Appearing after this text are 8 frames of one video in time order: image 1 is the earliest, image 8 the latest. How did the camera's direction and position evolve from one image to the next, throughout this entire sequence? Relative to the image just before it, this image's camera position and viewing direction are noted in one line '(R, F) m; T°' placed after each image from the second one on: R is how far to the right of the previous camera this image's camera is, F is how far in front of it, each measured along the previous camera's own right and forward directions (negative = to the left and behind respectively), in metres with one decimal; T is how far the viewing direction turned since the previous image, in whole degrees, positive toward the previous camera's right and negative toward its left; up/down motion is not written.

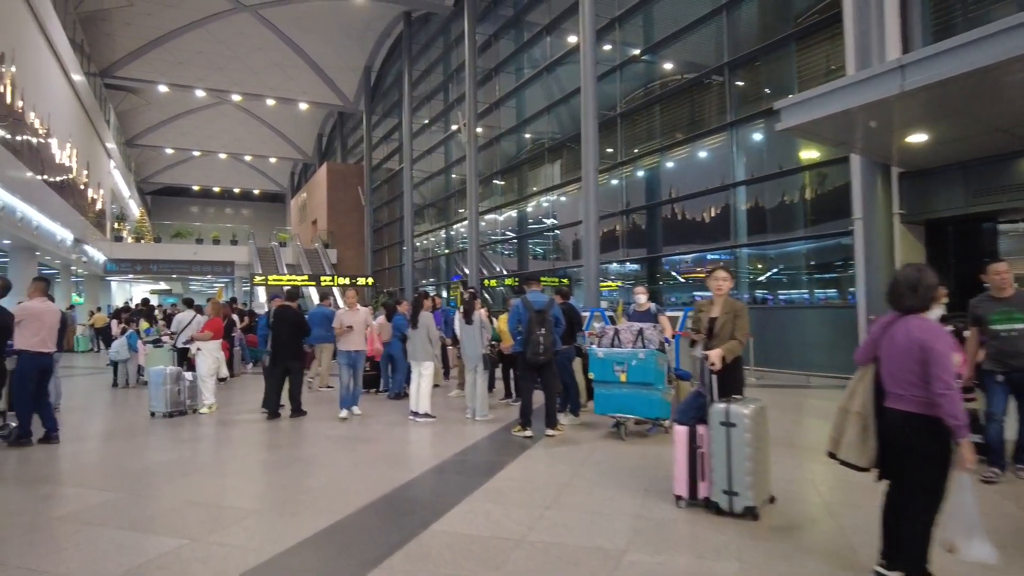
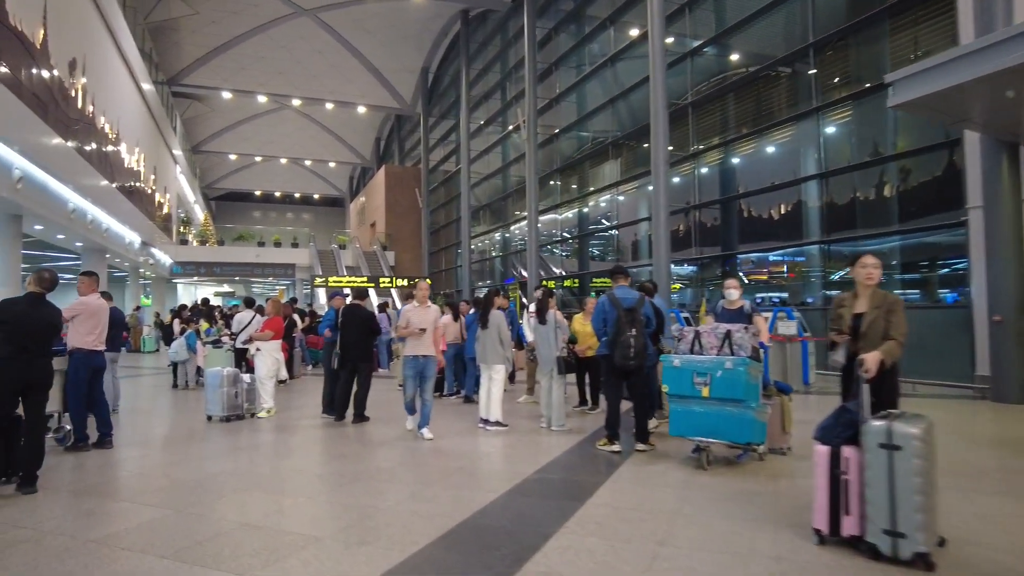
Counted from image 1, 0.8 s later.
(-0.2, +0.6) m; -5°
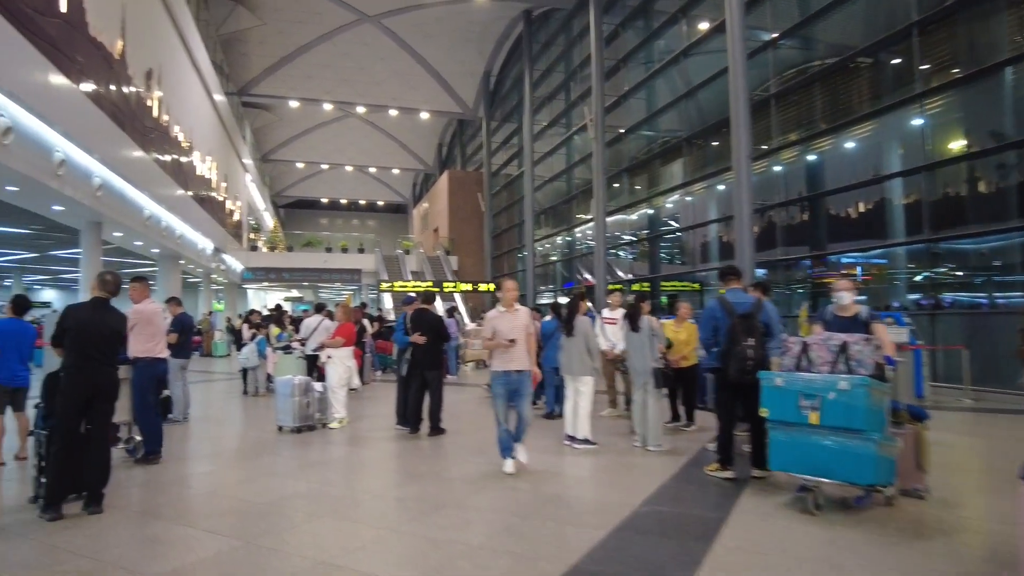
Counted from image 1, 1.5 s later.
(-0.2, +0.5) m; -5°
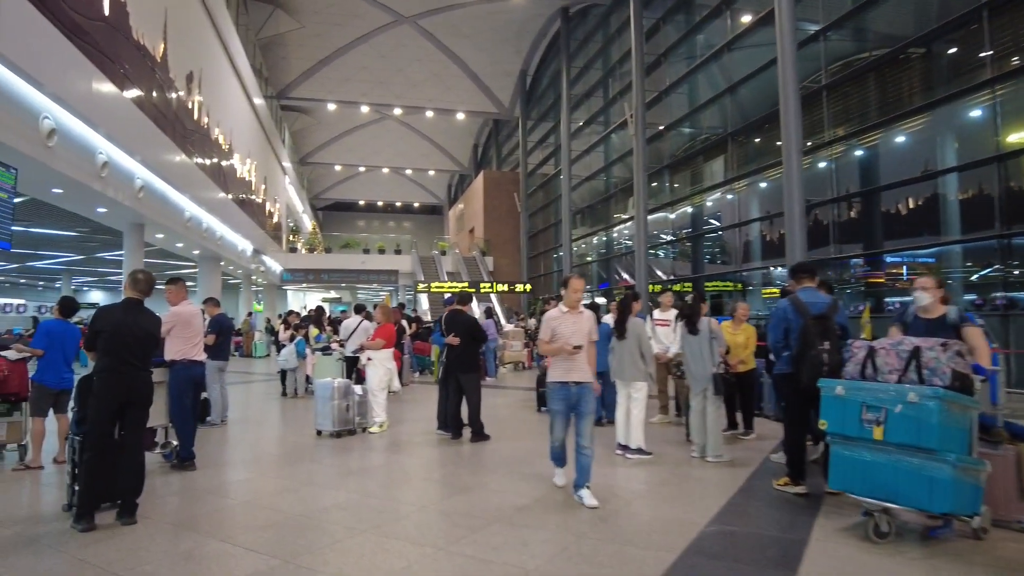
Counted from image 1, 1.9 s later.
(-0.1, +0.3) m; -3°
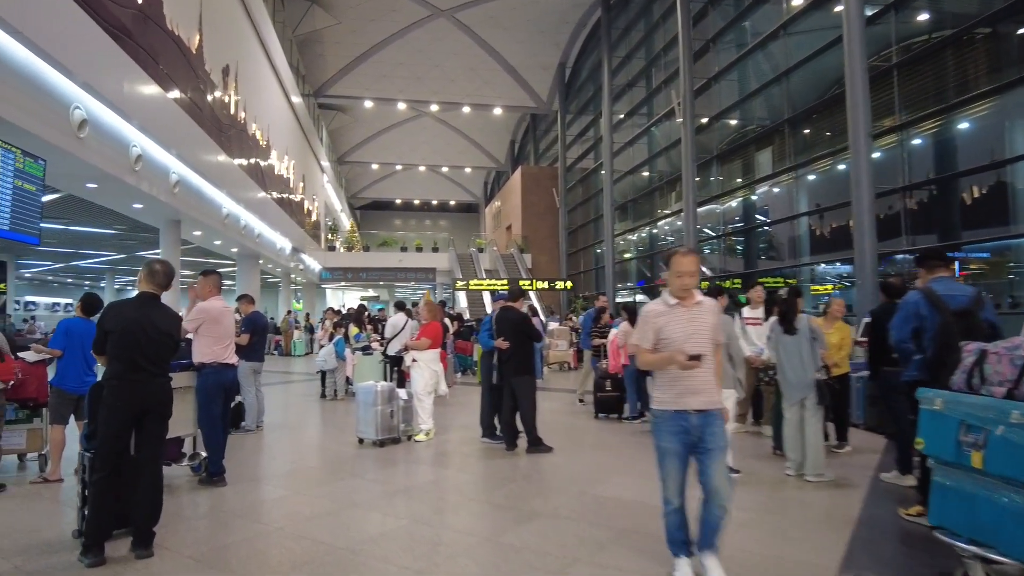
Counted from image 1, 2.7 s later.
(-0.2, +0.6) m; -3°
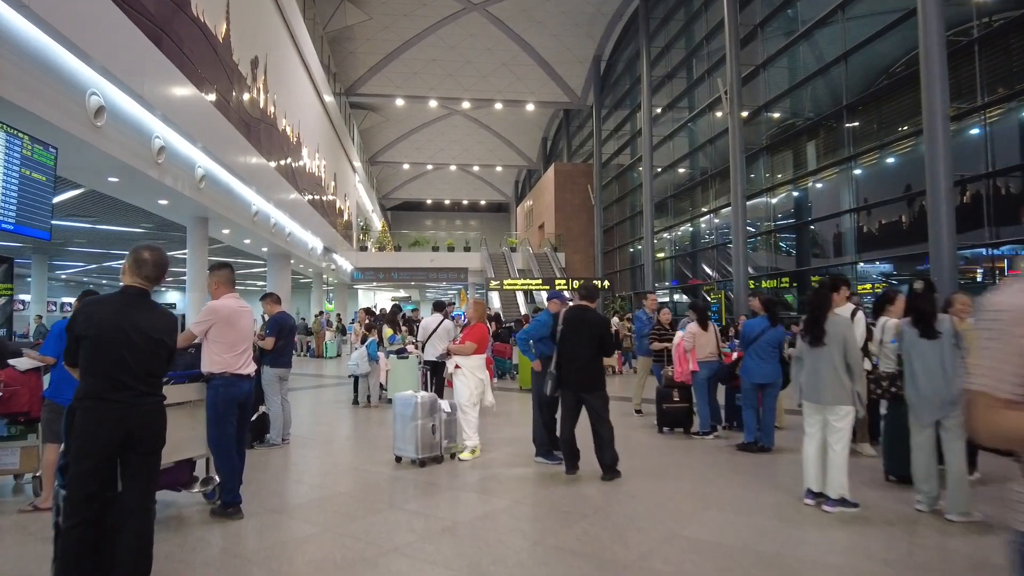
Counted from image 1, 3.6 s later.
(-0.2, +0.7) m; -3°
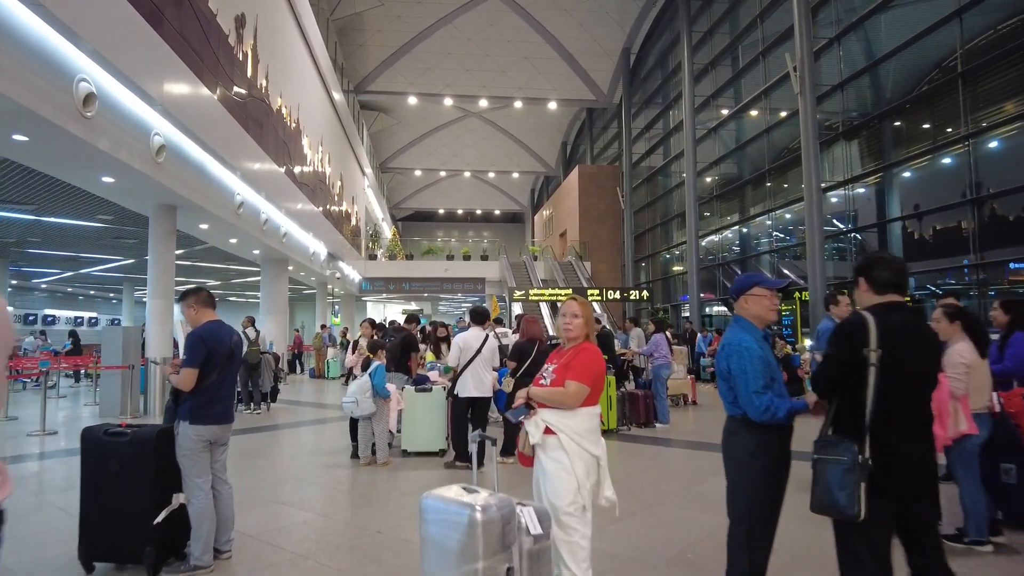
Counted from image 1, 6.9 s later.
(-0.5, +2.5) m; -1°
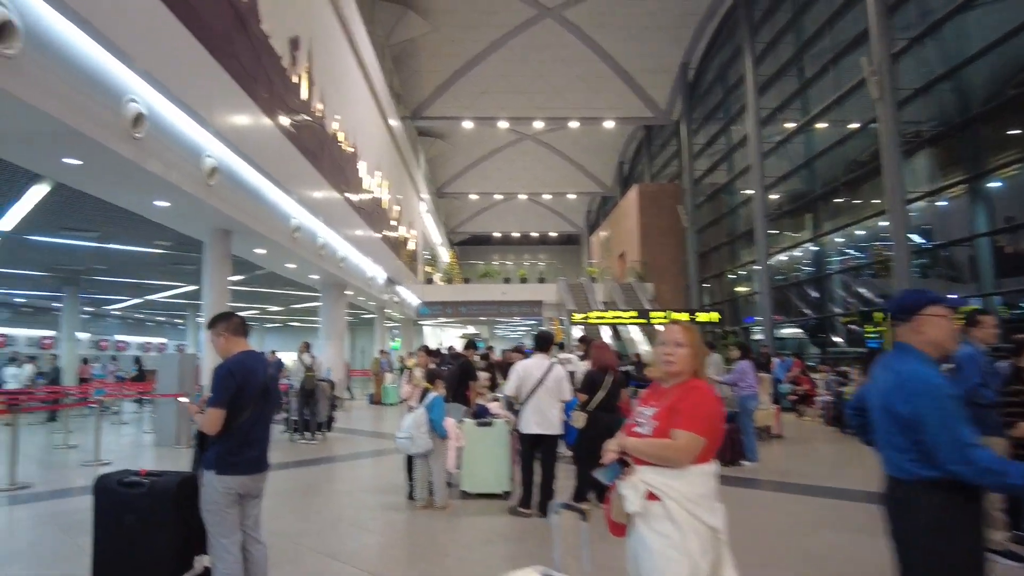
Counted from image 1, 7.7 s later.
(-0.1, +0.5) m; -5°
